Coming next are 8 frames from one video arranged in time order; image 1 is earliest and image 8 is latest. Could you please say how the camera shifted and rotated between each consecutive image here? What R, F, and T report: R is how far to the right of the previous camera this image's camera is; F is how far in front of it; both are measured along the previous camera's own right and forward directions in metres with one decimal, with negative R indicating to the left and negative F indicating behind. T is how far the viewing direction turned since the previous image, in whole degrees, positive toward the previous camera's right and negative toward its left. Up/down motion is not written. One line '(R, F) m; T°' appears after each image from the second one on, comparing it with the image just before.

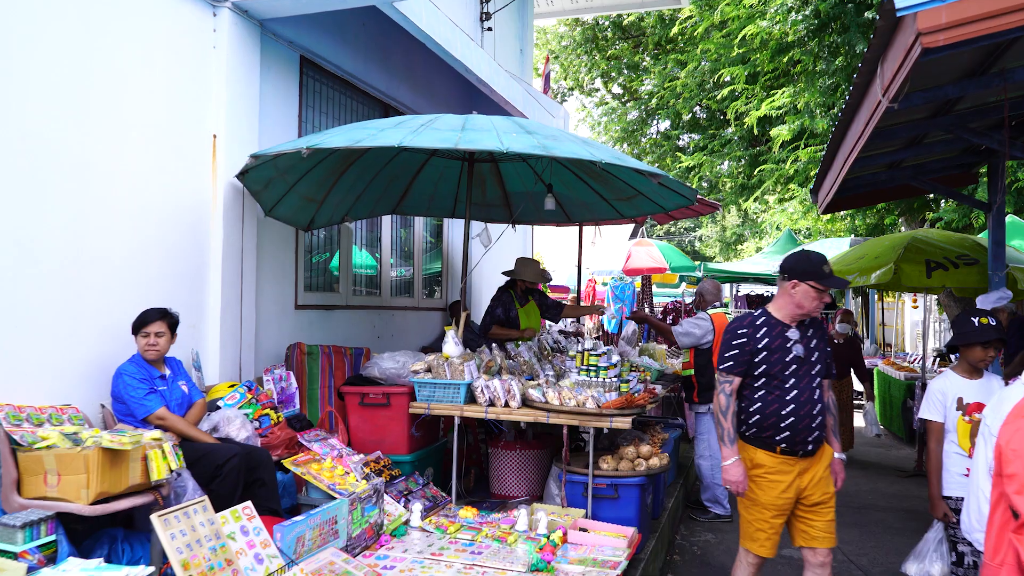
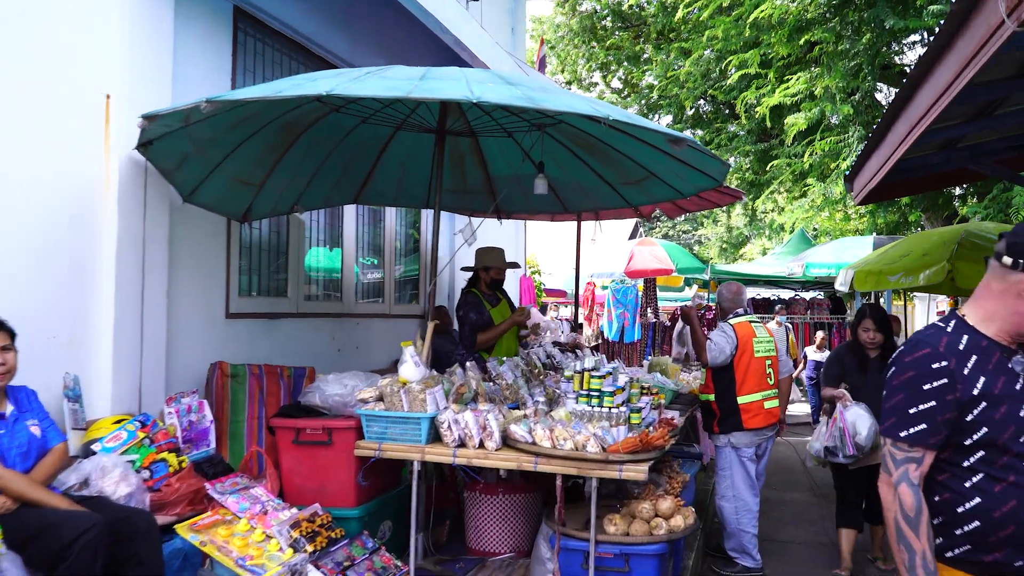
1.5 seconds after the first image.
(+0.1, +1.1) m; 0°
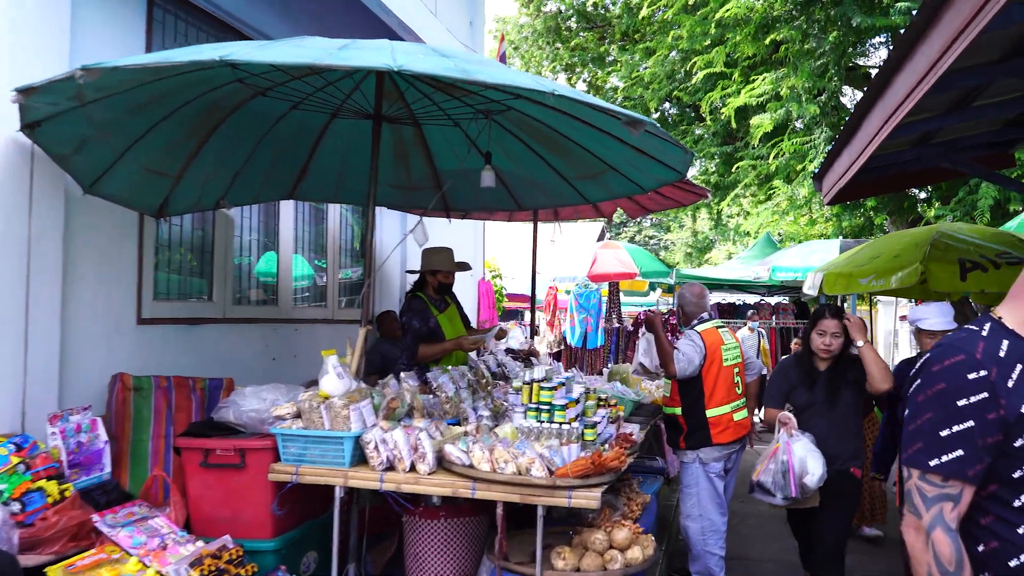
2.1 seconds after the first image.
(+0.1, +0.4) m; +2°
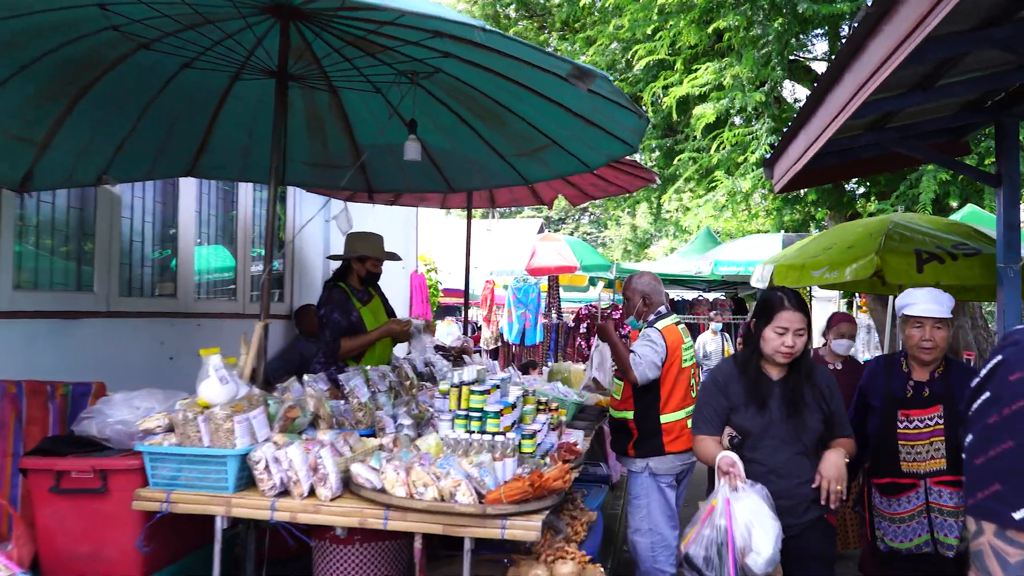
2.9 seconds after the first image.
(0.0, +0.5) m; +4°
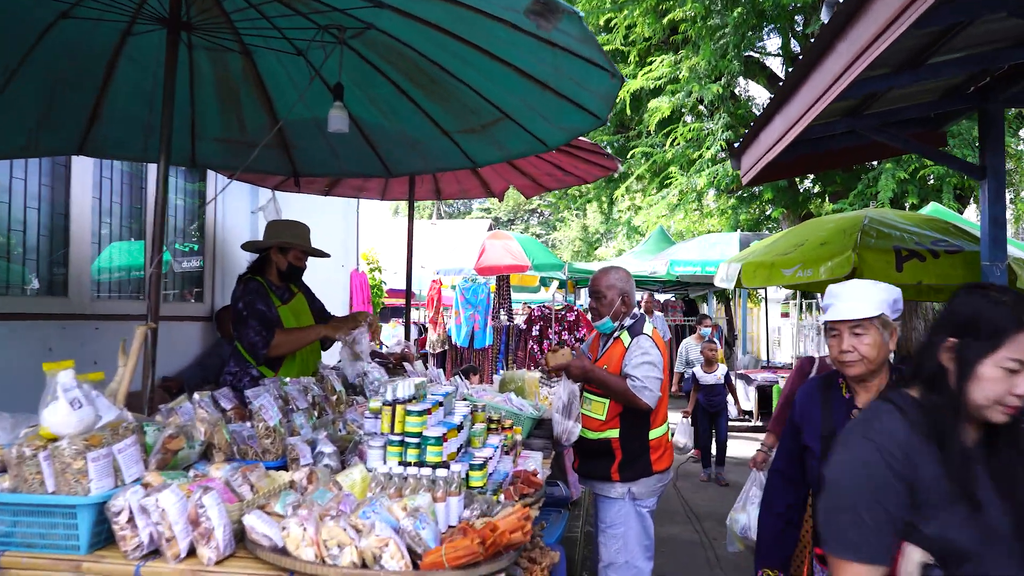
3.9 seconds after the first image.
(0.0, +0.6) m; +4°
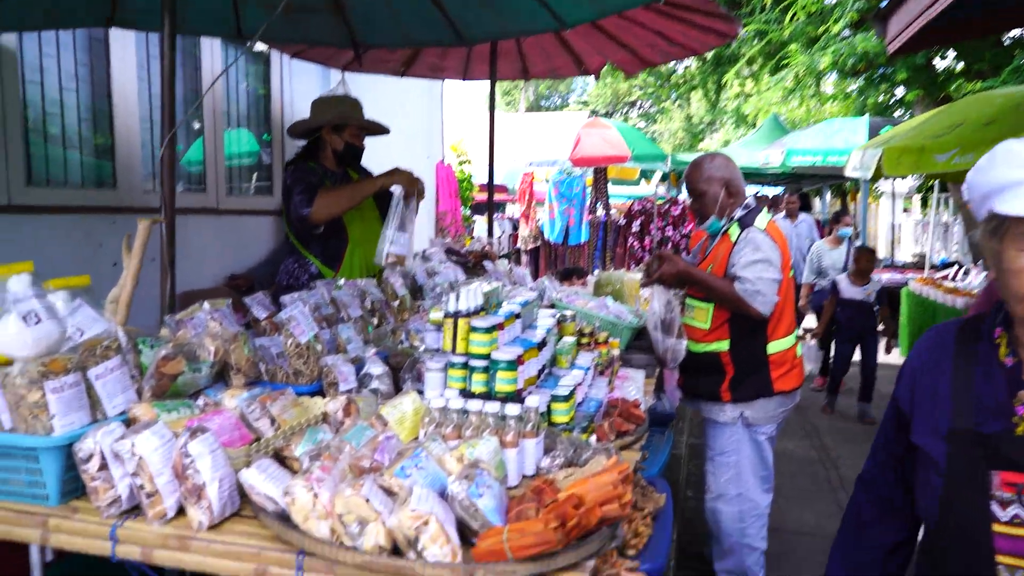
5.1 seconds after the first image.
(0.0, +0.6) m; -7°
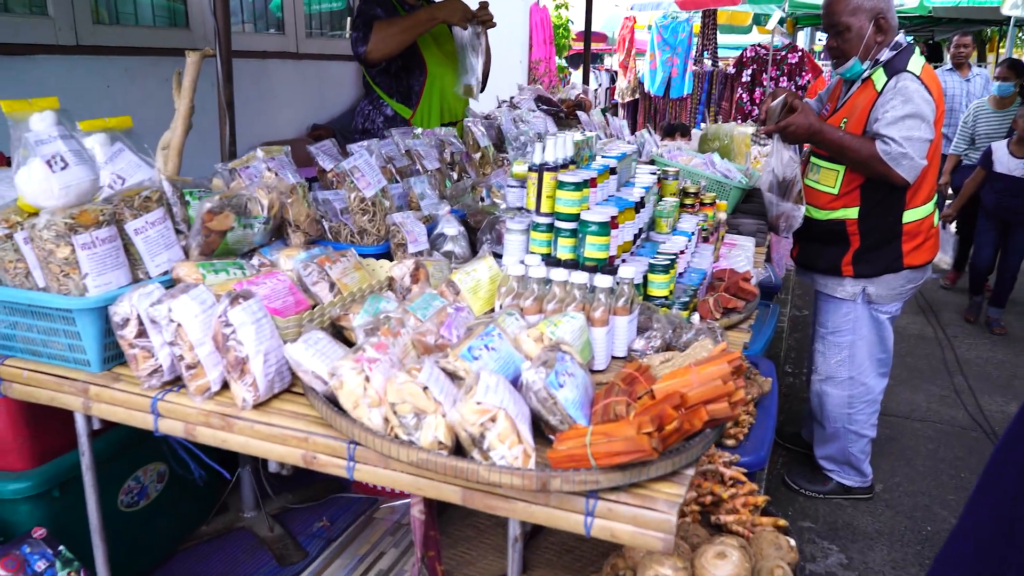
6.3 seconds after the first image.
(0.0, +0.3) m; -6°
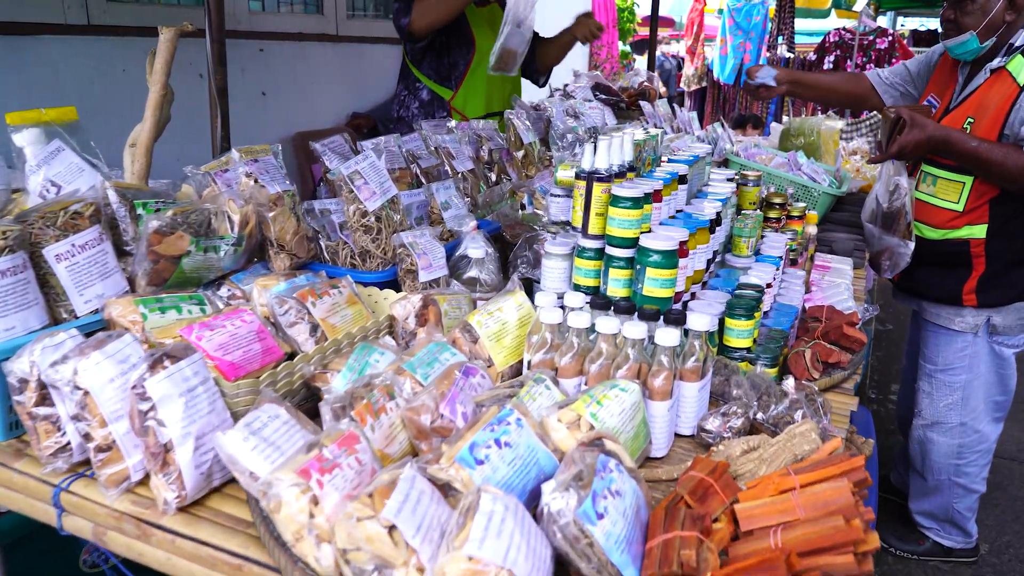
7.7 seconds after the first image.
(0.0, +0.4) m; -4°
